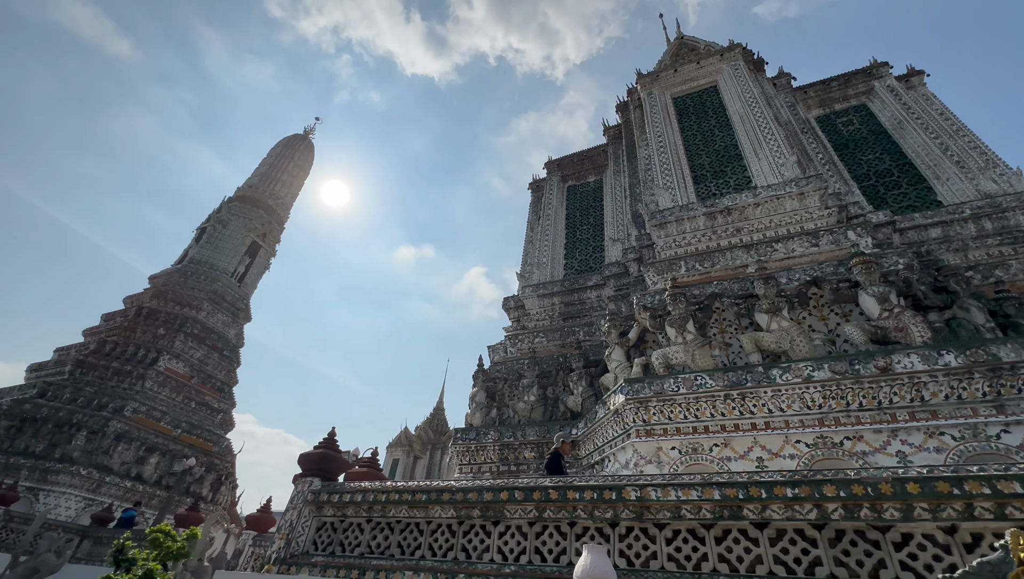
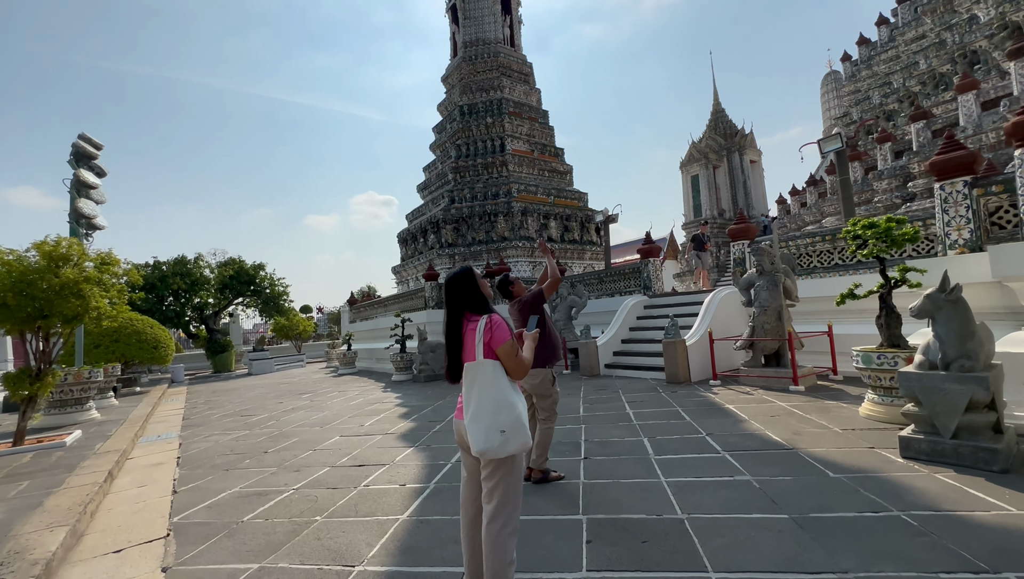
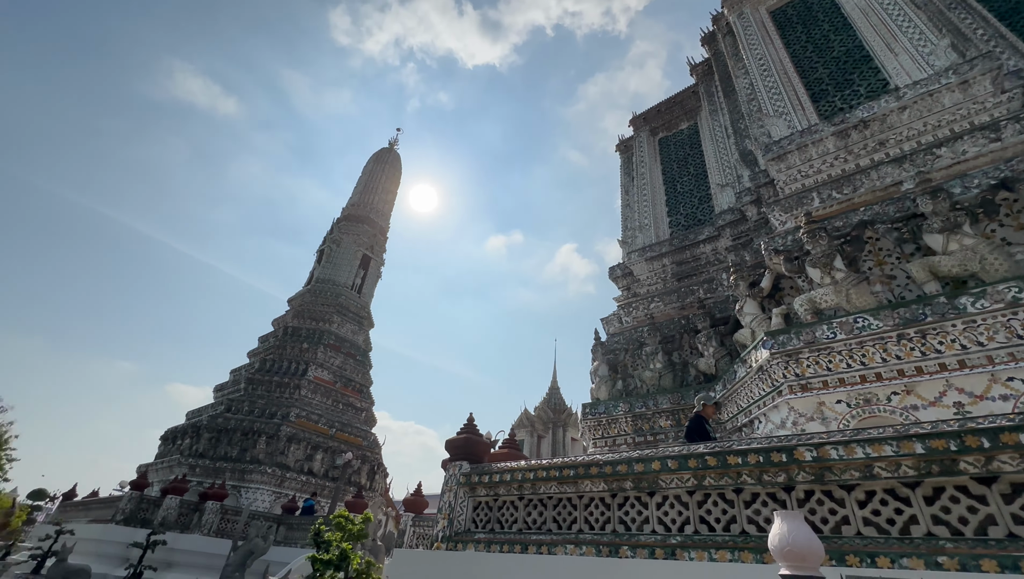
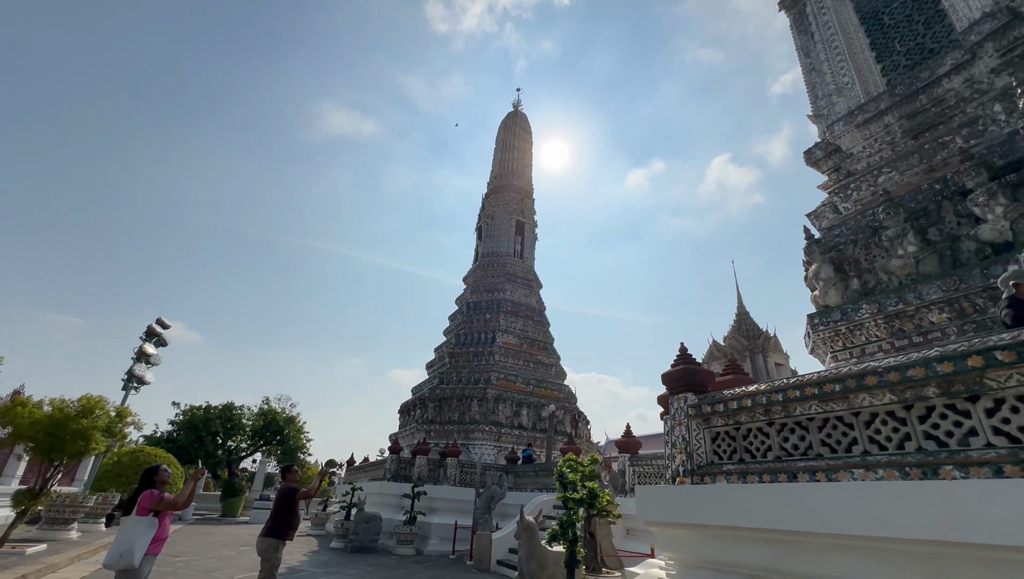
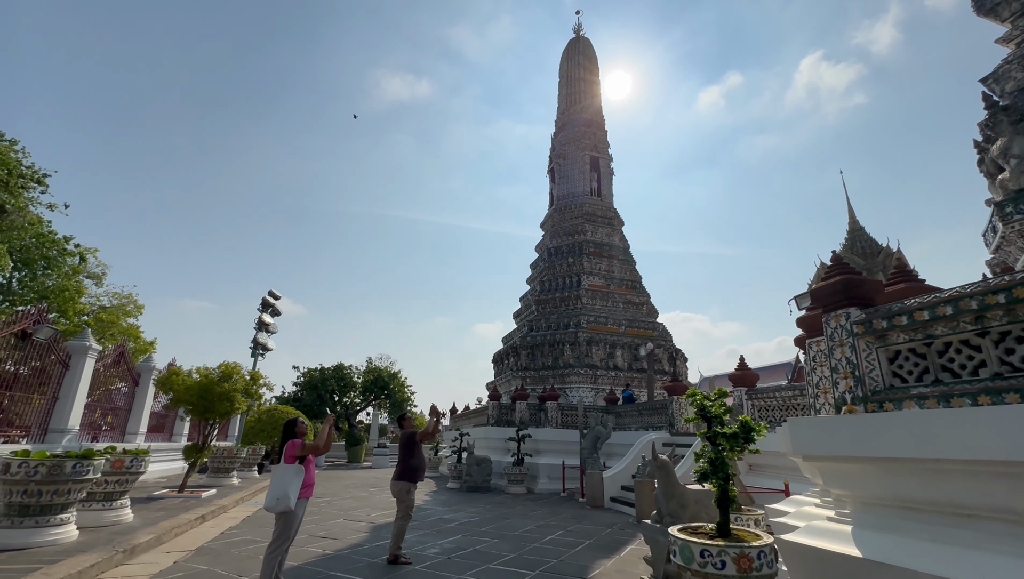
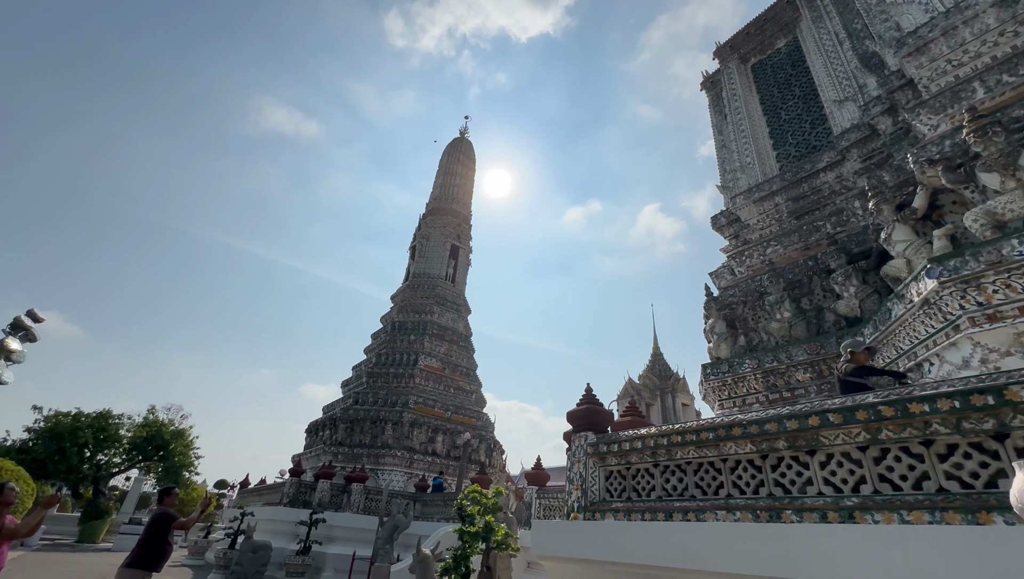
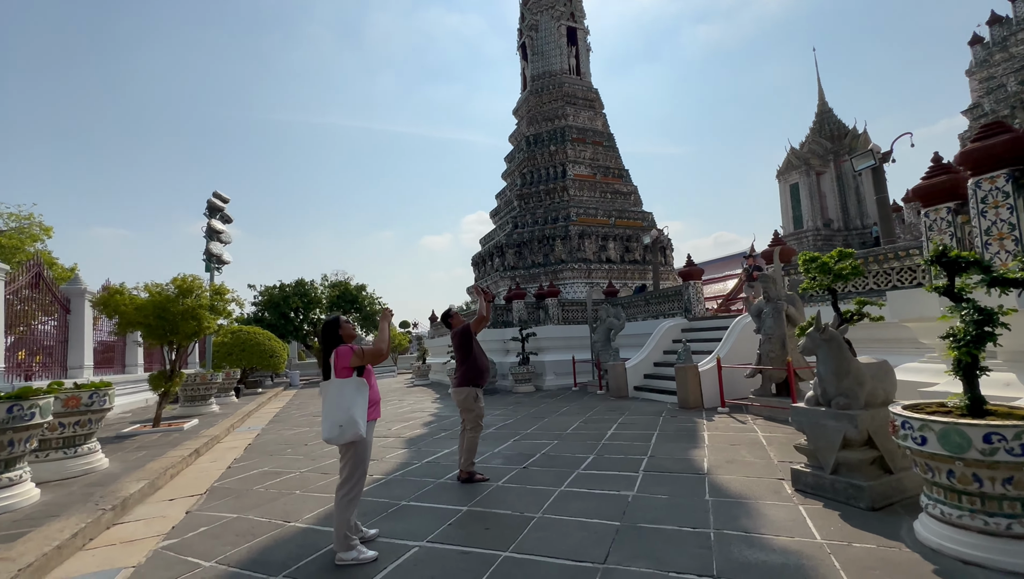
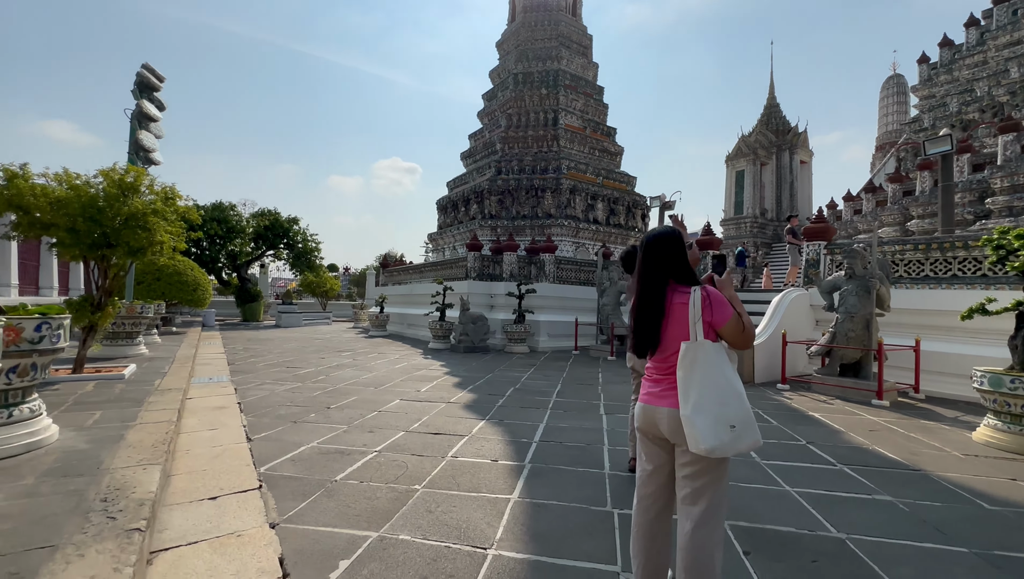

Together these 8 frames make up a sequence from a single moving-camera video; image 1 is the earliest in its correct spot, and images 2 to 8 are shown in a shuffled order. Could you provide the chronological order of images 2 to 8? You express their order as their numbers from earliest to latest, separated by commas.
3, 6, 4, 5, 7, 2, 8
